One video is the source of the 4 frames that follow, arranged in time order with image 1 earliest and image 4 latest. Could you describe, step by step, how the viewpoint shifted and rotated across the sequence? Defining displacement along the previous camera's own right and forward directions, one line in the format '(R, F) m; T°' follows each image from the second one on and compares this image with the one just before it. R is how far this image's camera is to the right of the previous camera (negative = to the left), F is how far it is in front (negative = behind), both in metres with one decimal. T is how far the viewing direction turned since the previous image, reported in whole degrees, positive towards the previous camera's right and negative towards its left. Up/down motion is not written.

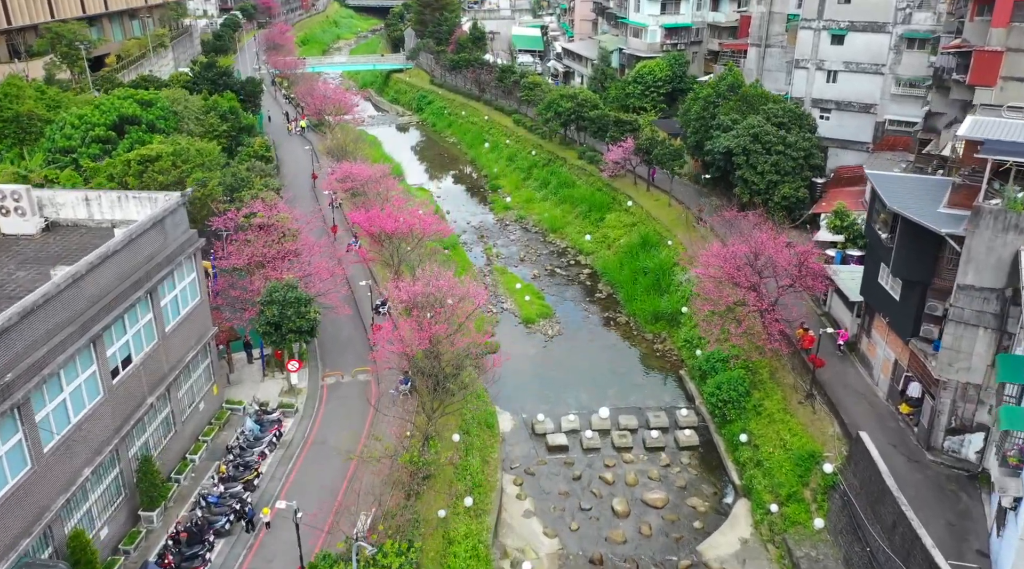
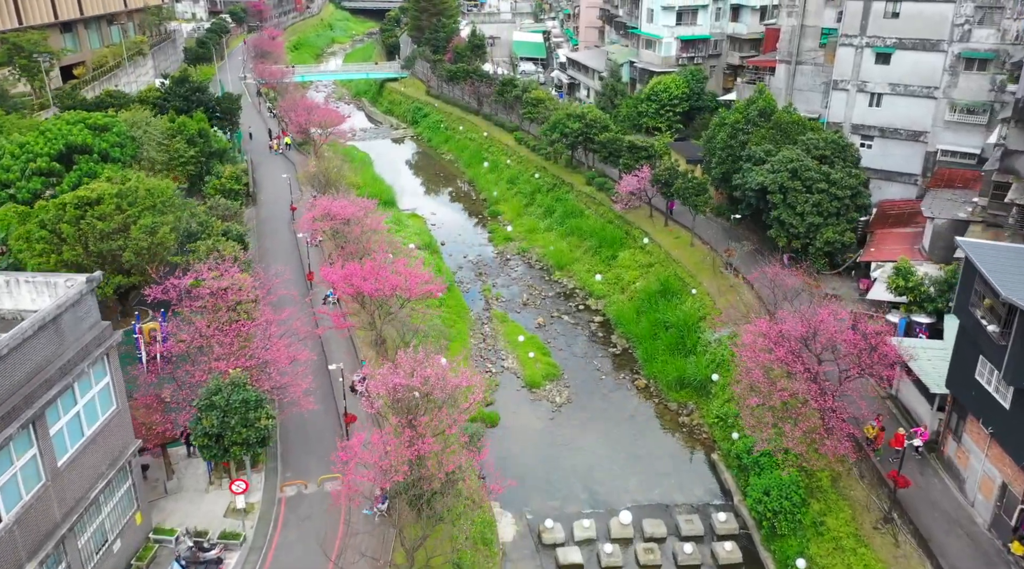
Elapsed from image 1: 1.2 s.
(-0.1, +4.4) m; 0°
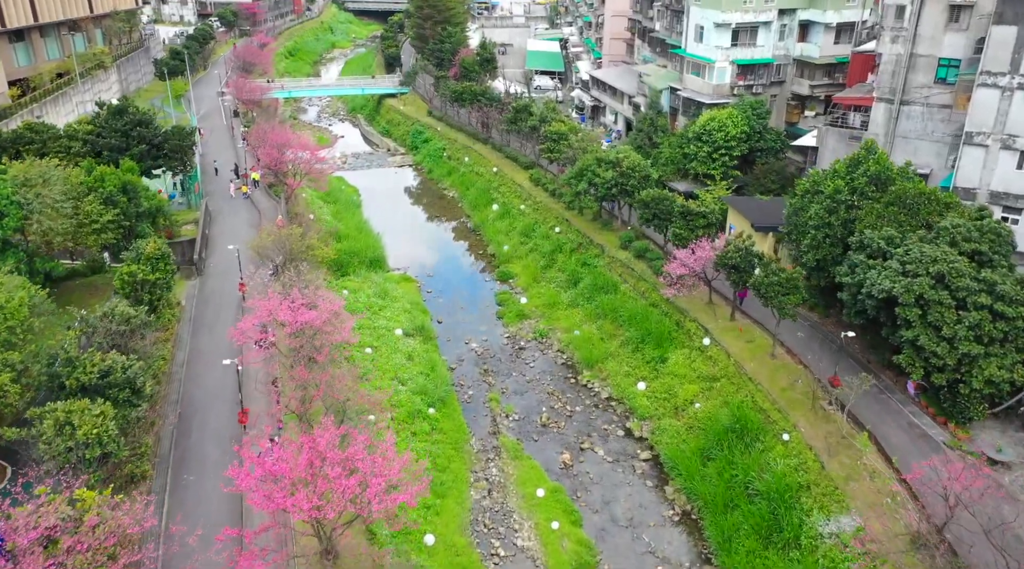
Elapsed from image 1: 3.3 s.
(-0.3, +9.0) m; -1°
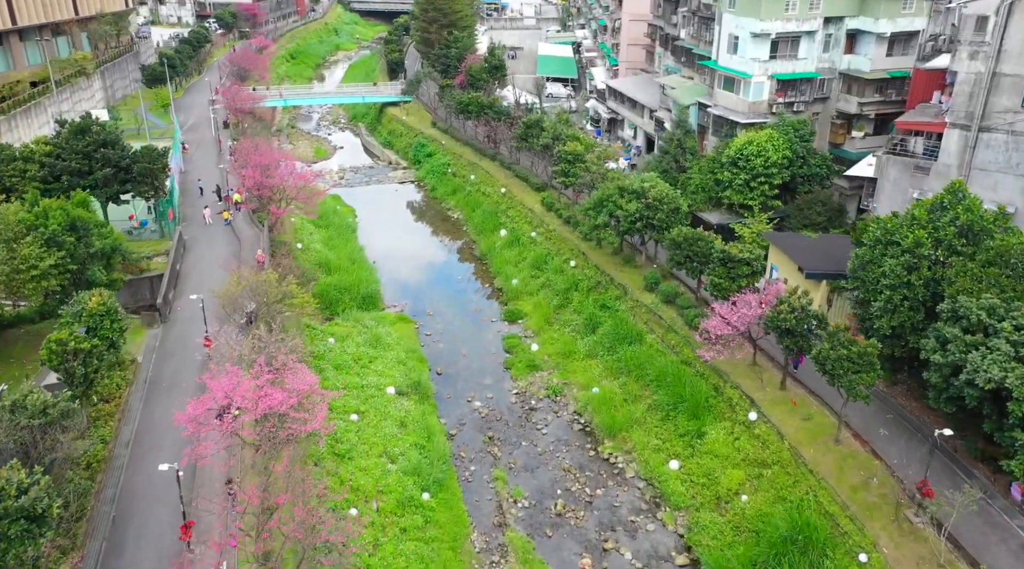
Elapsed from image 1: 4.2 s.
(-0.1, +4.3) m; -1°
